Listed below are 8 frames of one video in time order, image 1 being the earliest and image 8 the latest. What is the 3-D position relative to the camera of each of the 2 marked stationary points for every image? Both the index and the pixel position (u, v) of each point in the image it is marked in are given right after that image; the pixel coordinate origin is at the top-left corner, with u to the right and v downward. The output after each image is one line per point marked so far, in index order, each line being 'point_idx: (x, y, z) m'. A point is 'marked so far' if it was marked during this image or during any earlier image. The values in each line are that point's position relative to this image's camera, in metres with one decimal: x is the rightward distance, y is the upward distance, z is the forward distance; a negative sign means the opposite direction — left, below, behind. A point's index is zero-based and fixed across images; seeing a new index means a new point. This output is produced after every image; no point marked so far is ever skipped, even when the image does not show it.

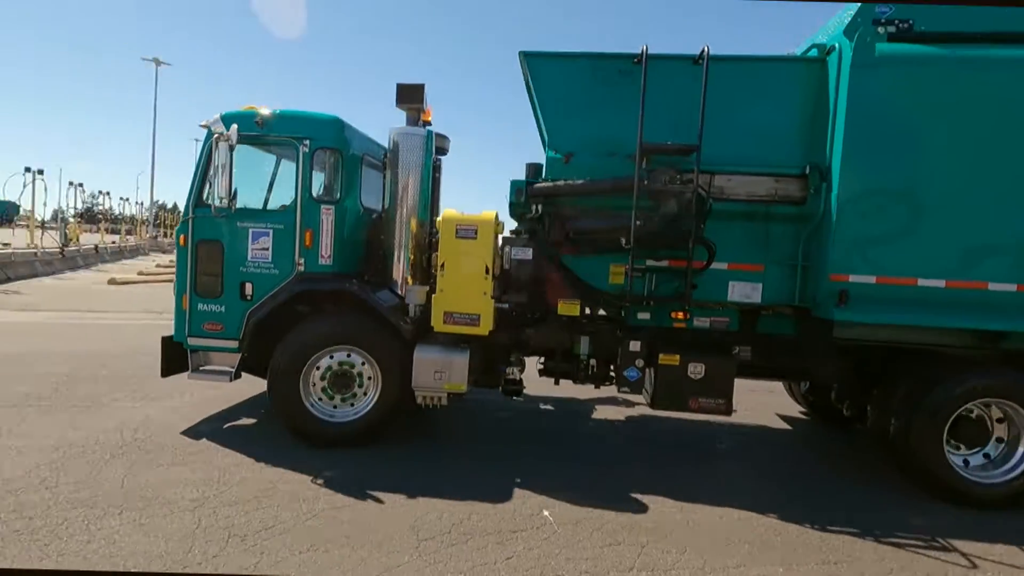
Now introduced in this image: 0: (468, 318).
0: (-0.1, -0.1, +2.1) m
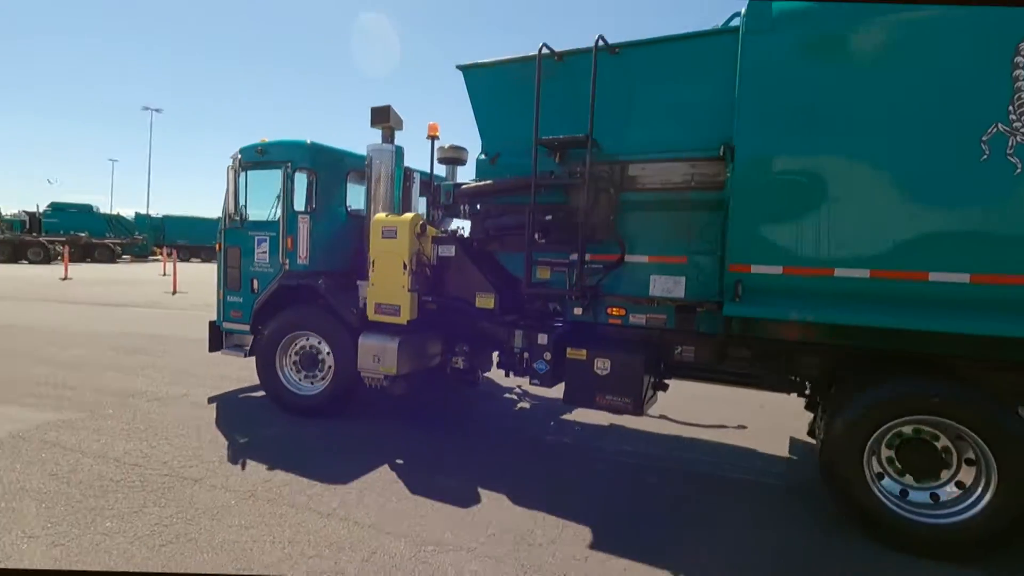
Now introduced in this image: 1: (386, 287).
0: (-0.5, -0.1, +2.3) m
1: (-0.5, 0.0, +2.3) m
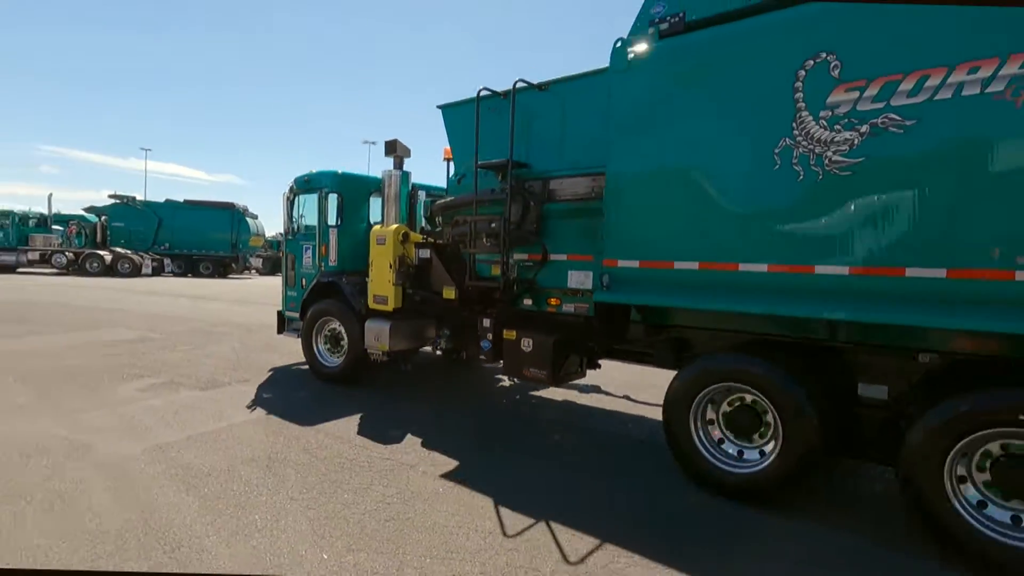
0: (-0.7, -0.1, +3.0) m
1: (-0.7, 0.0, +3.0) m
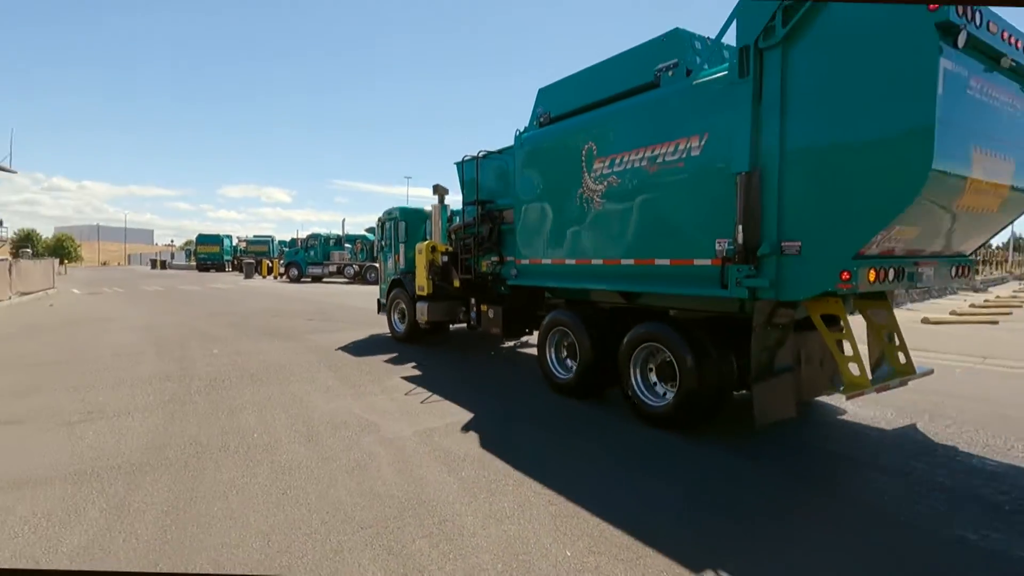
0: (-0.7, 0.0, +4.9) m
1: (-0.8, +0.1, +4.9) m
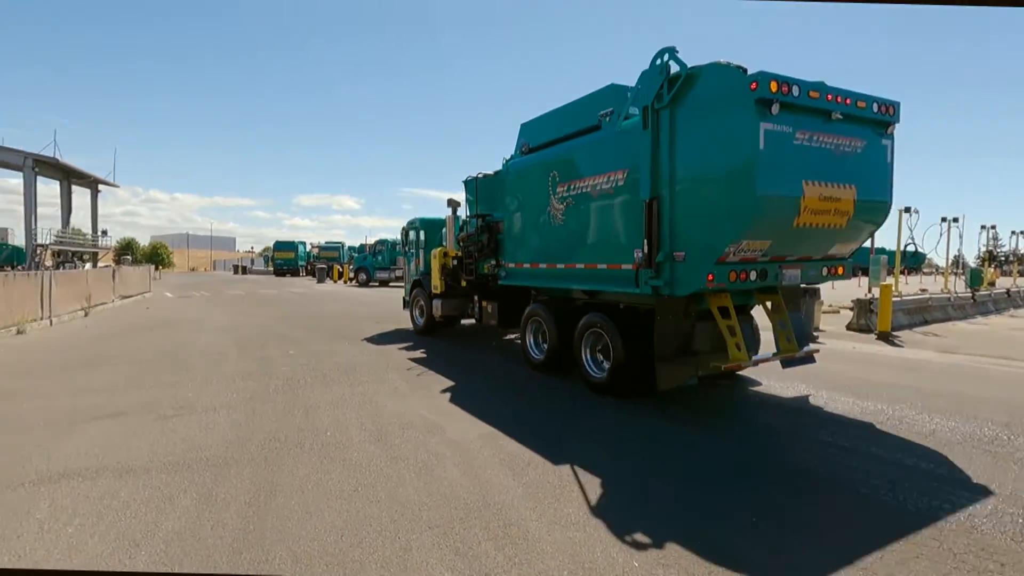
0: (-0.7, 0.0, +5.9) m
1: (-0.7, +0.1, +5.9) m
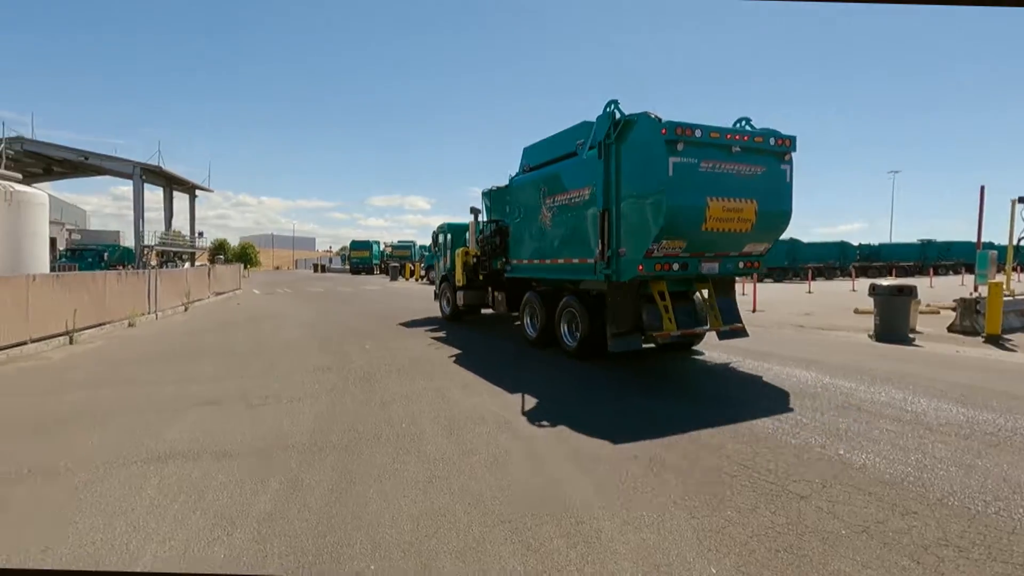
0: (-0.5, +0.1, +7.1) m
1: (-0.5, +0.2, +7.1) m
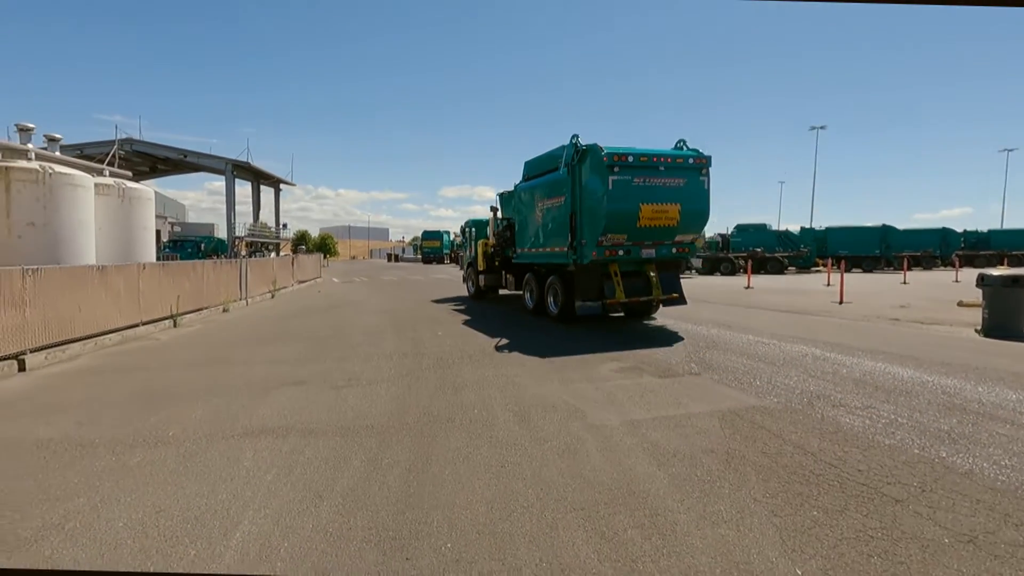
0: (+0.9, +0.6, +7.1) m
1: (+0.9, +0.7, +7.1) m
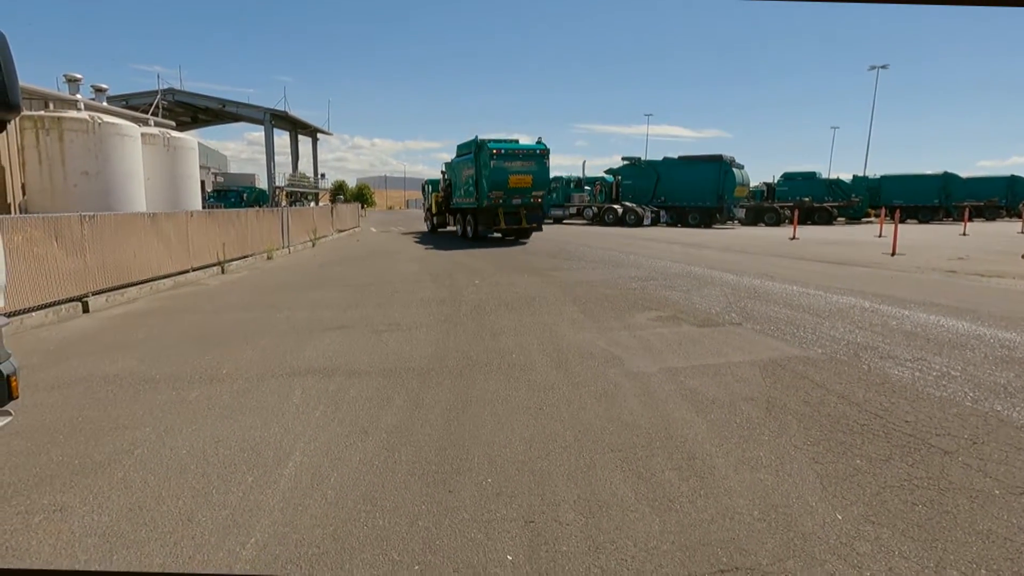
0: (+2.7, +3.4, +5.5) m
1: (+2.7, +3.5, +5.5) m
